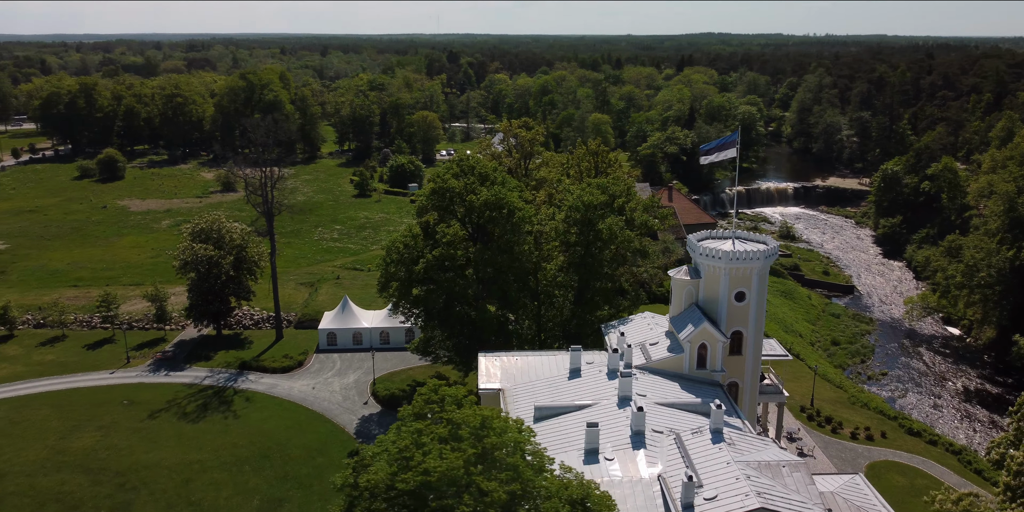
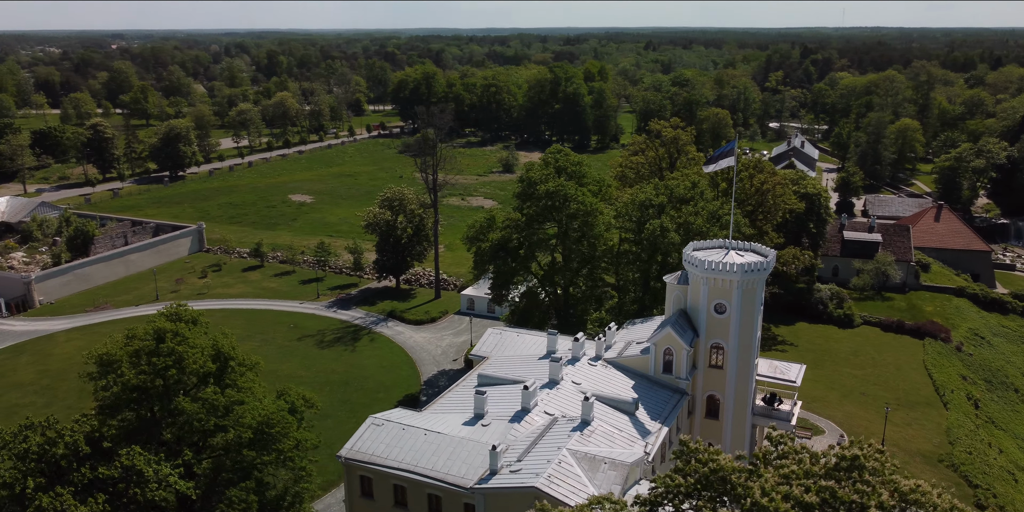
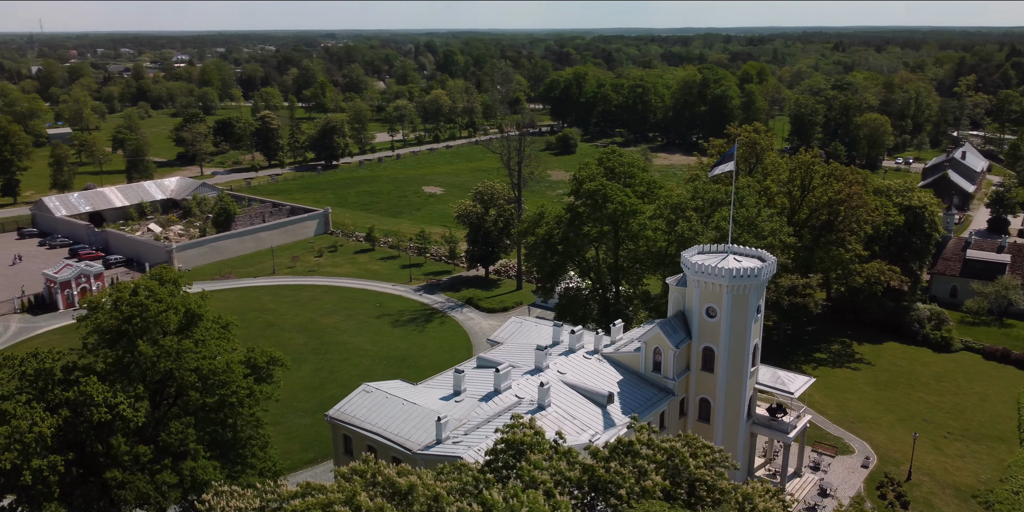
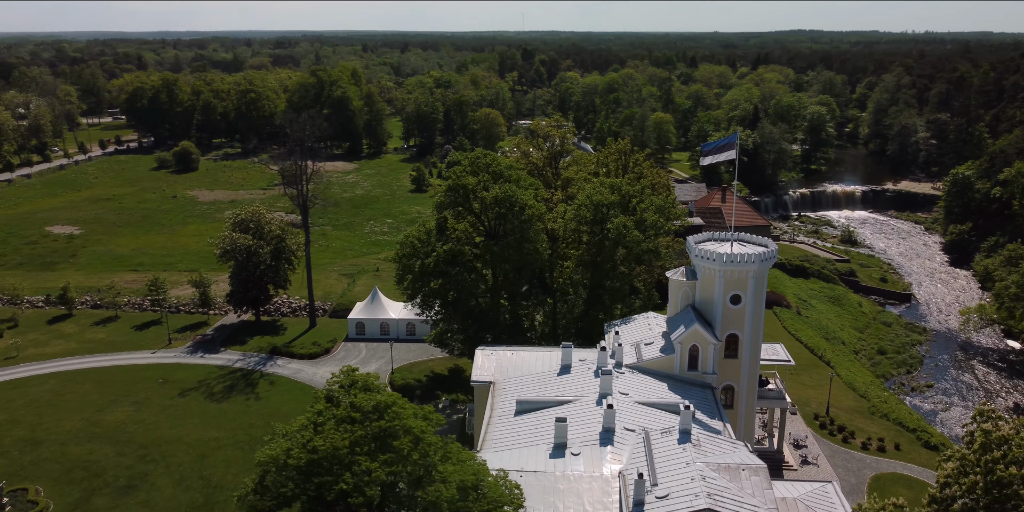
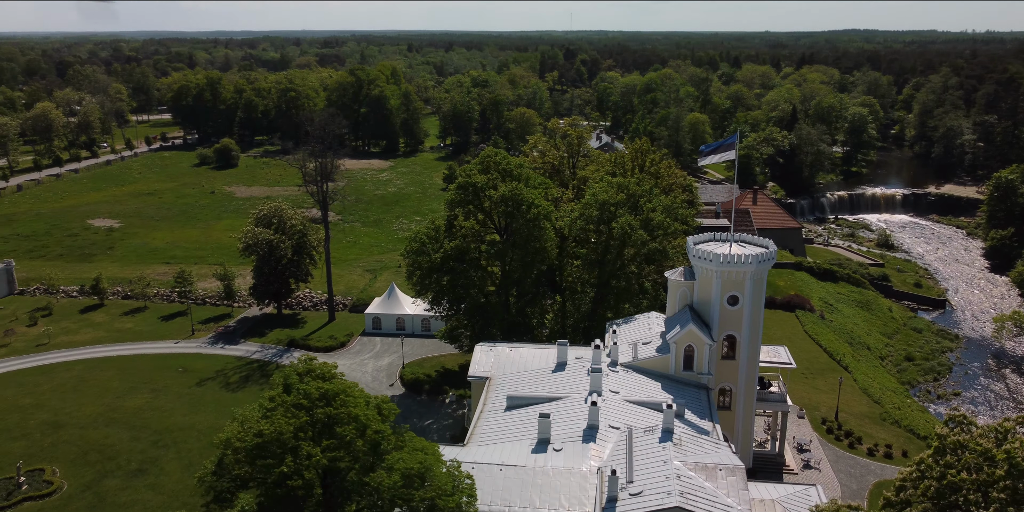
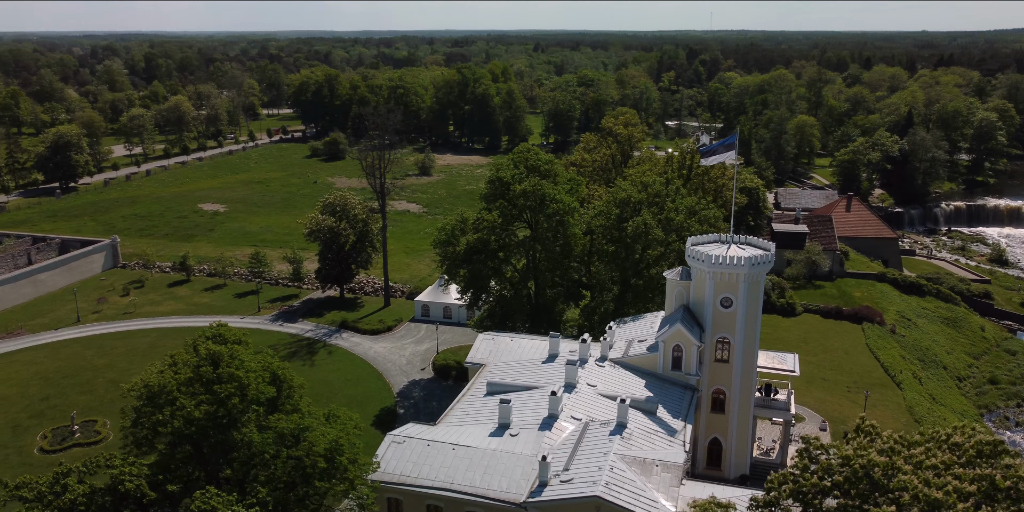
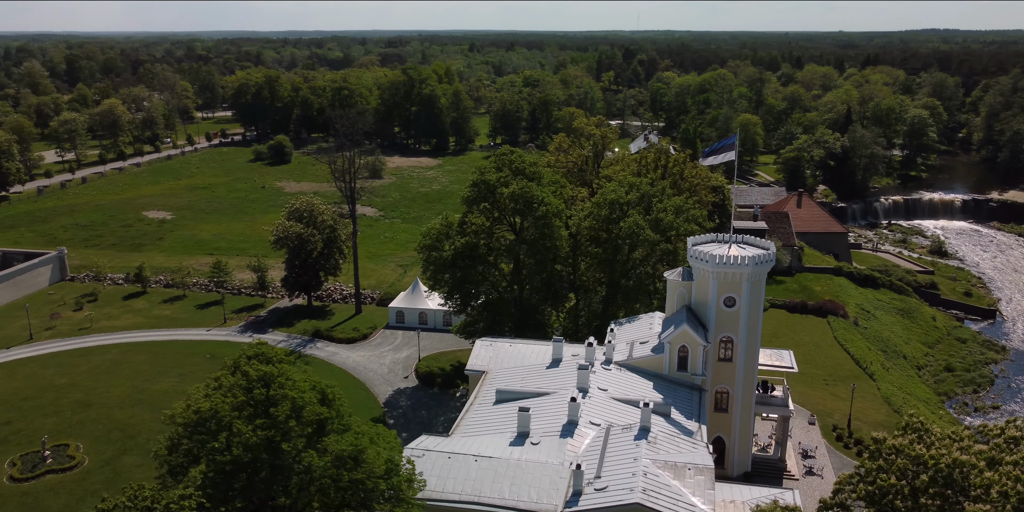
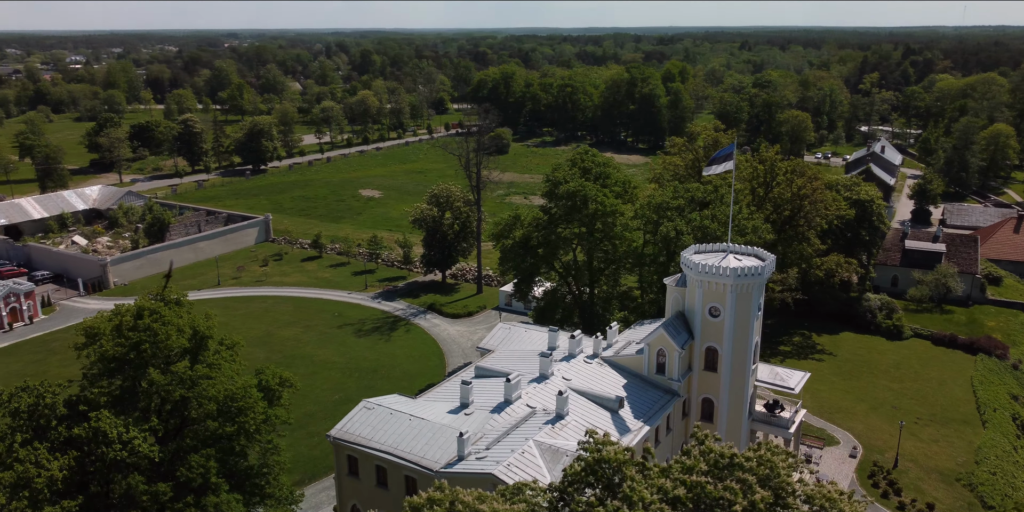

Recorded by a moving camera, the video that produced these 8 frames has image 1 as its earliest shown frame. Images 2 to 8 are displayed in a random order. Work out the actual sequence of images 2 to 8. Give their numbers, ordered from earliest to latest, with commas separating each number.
4, 5, 7, 6, 2, 8, 3
